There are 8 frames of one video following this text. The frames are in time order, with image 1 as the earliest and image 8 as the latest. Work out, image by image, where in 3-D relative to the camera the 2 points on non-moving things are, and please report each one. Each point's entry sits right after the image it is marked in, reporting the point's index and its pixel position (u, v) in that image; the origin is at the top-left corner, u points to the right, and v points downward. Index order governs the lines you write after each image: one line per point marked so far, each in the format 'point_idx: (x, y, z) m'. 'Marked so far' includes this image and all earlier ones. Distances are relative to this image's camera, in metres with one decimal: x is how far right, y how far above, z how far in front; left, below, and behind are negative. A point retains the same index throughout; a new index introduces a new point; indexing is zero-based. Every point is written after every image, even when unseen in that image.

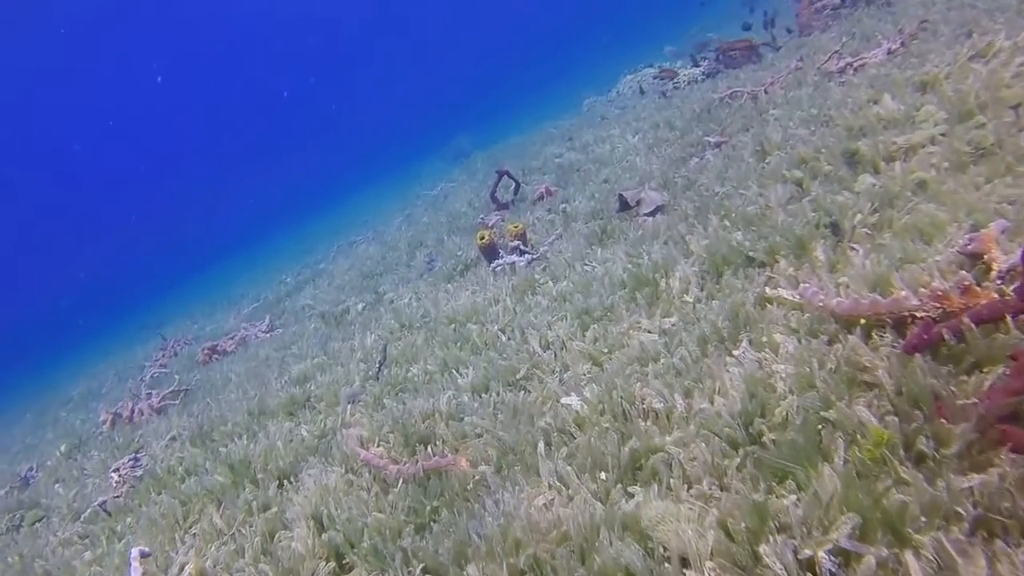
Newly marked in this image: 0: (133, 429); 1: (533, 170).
0: (-4.8, -1.8, +11.2) m
1: (+0.4, +2.1, +15.3) m
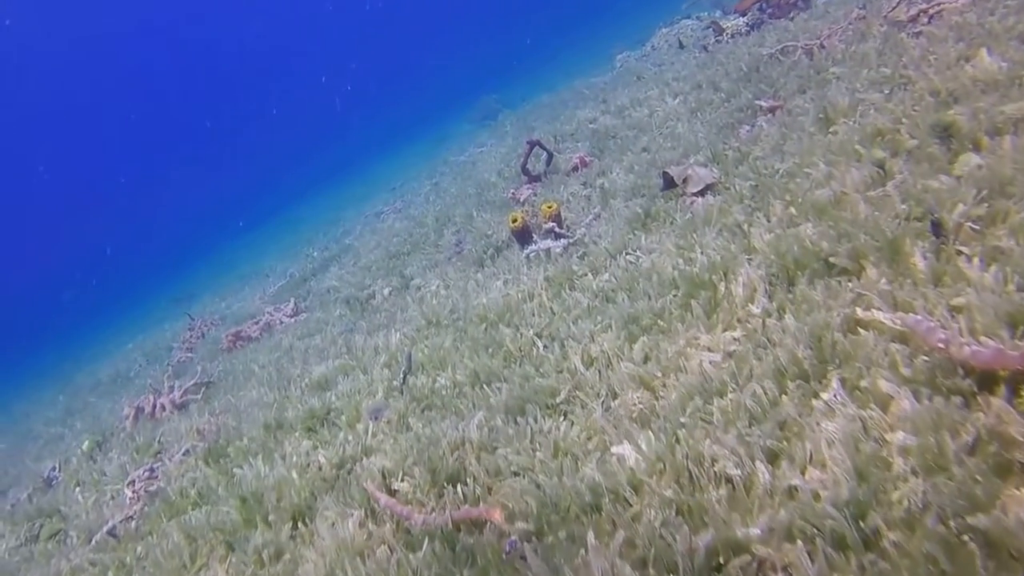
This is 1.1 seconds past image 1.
0: (-4.3, -1.7, +10.7) m
1: (+0.9, +2.5, +14.3) m
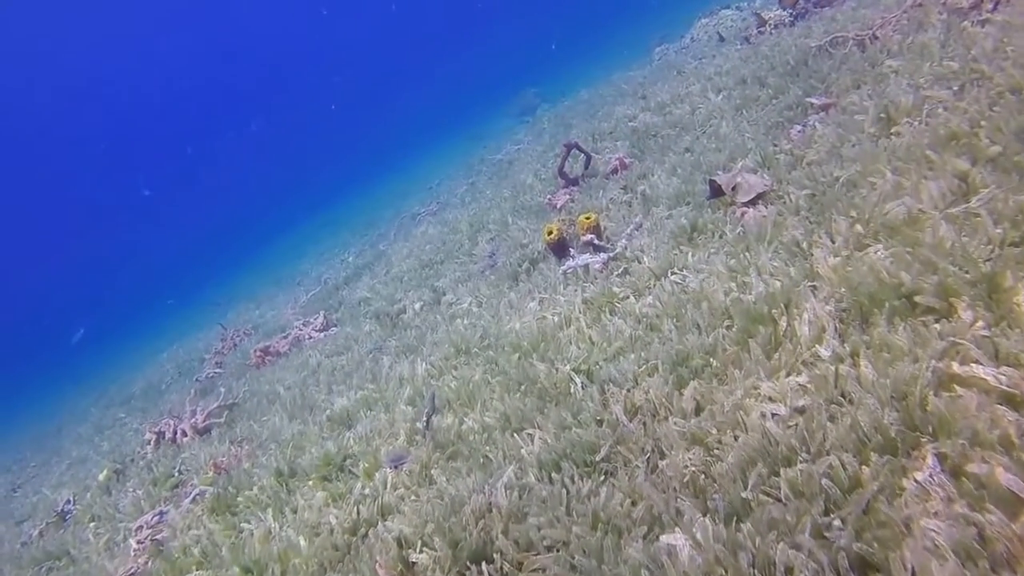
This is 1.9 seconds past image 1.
0: (-3.9, -1.9, +10.2) m
1: (+1.4, +2.3, +13.7) m
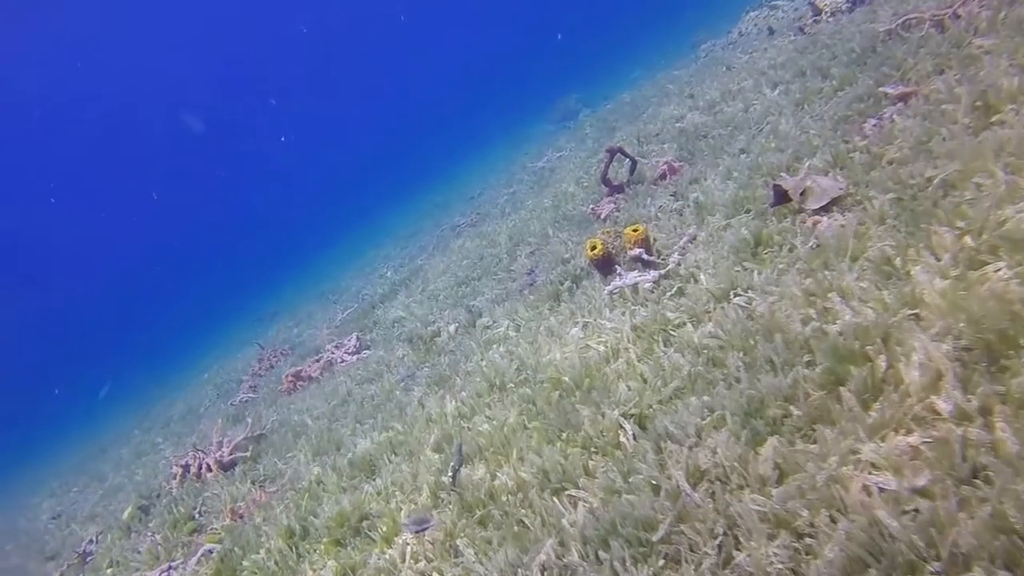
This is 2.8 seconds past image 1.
0: (-3.4, -2.2, +9.6) m
1: (+2.0, +2.1, +12.7) m
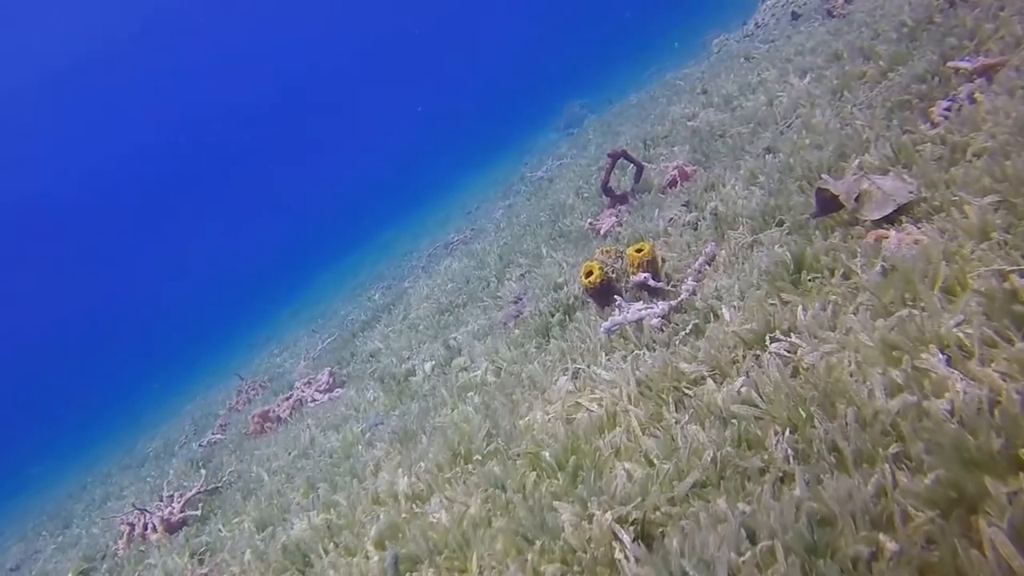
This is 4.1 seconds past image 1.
0: (-3.5, -2.6, +8.1) m
1: (+1.9, +1.8, +11.2) m
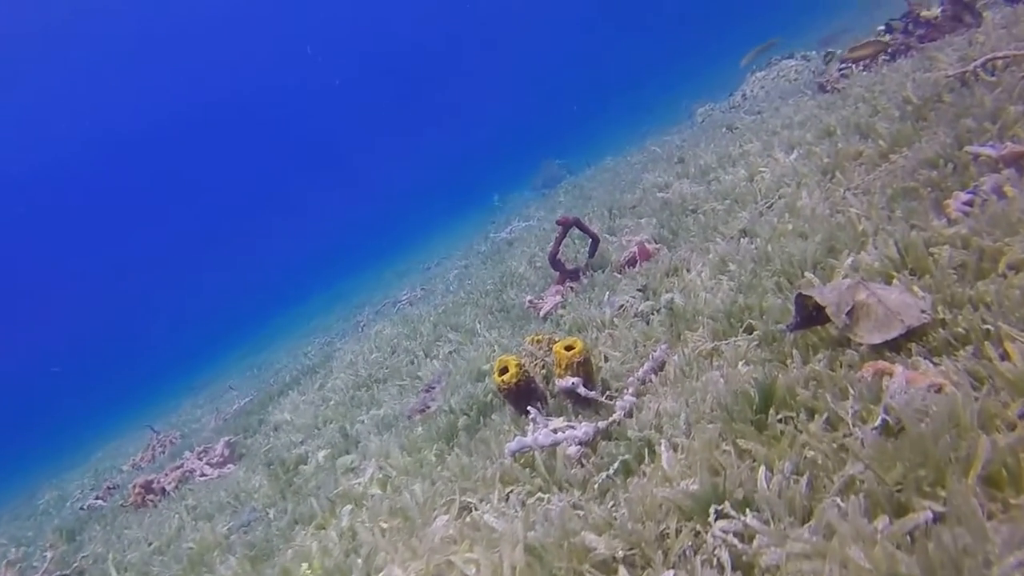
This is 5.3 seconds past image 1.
0: (-4.3, -2.9, +6.5) m
1: (+1.3, +0.8, +10.0) m
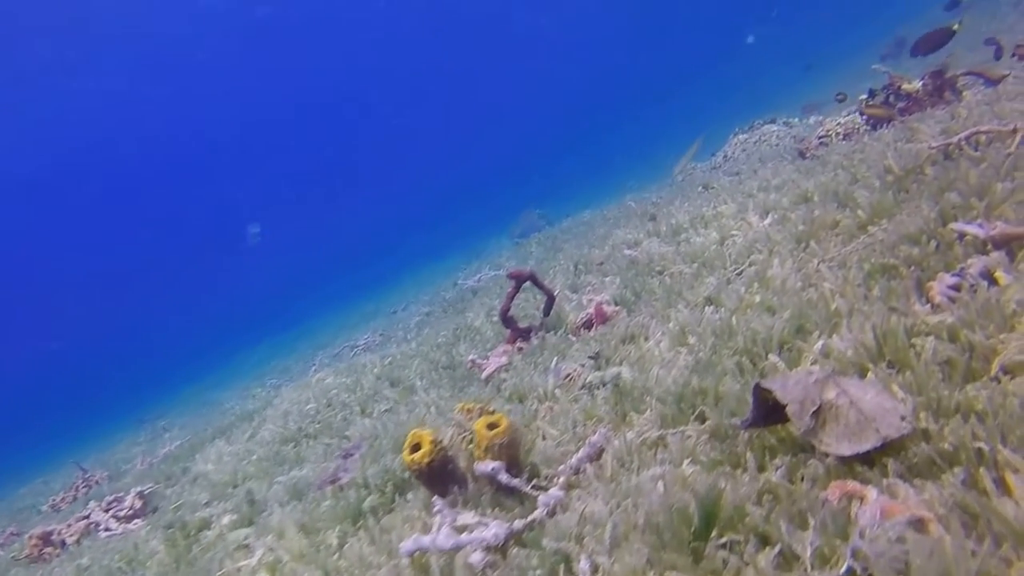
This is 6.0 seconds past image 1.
0: (-4.9, -3.0, +5.6) m
1: (+0.9, +0.2, +9.4) m
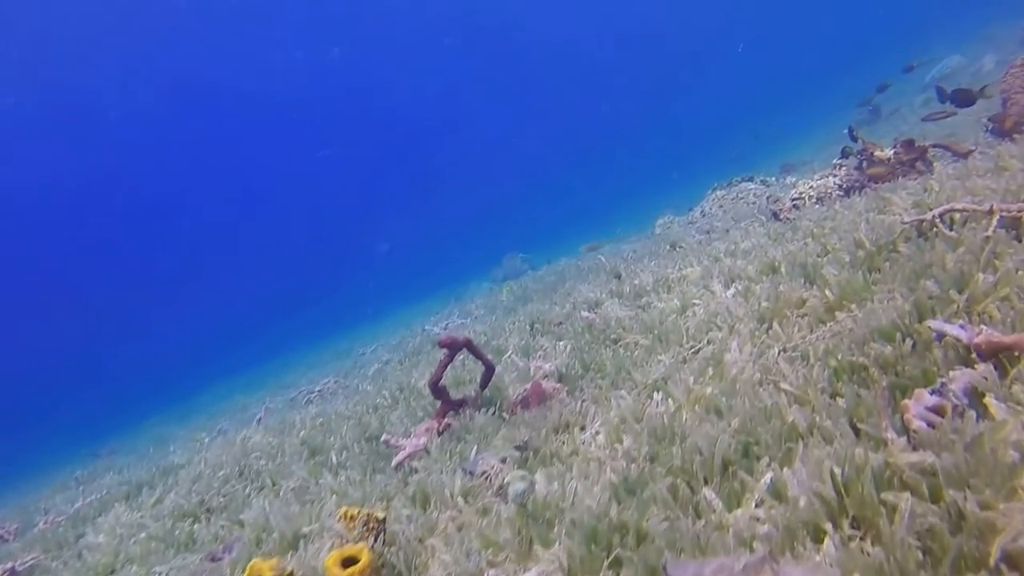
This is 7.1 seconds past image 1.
0: (-5.5, -3.2, +4.5) m
1: (+0.3, -0.4, +8.6) m
